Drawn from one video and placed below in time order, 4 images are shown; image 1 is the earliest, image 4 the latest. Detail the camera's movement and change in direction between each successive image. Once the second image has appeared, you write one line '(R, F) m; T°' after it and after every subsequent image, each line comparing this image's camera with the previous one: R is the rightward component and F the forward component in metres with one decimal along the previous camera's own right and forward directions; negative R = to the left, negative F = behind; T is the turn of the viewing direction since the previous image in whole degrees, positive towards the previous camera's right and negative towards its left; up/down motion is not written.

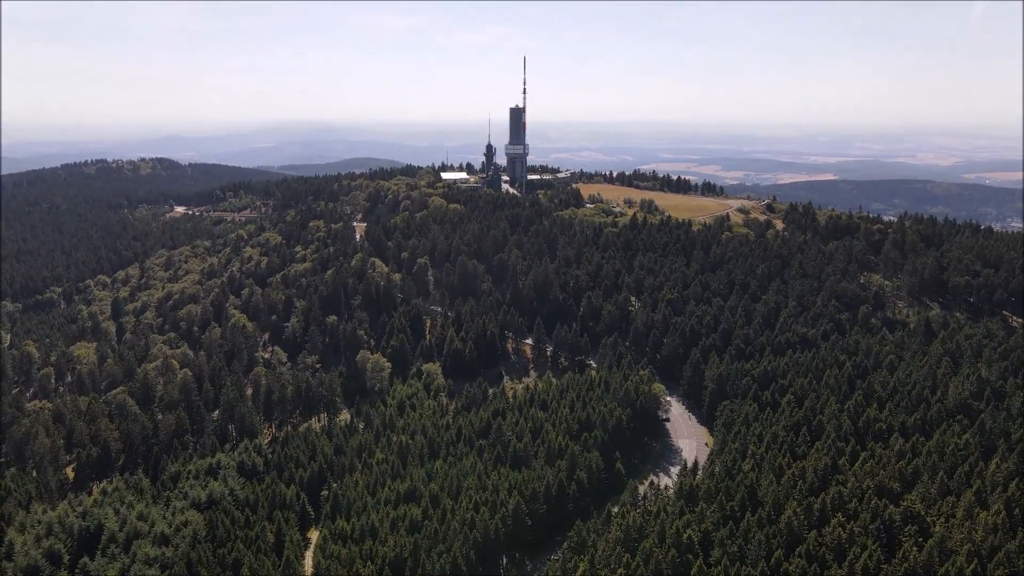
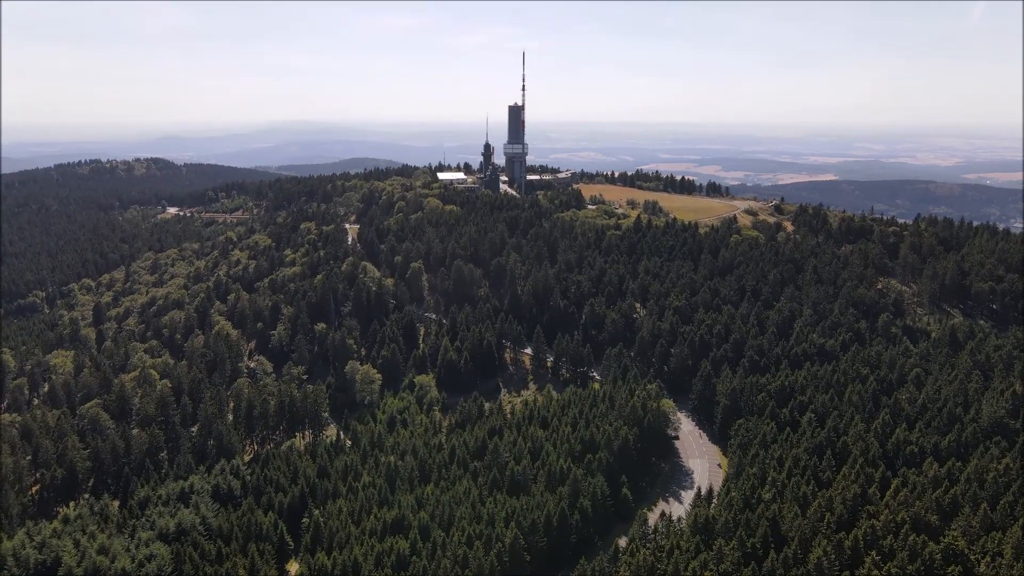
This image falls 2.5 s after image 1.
(+0.2, +5.4) m; 0°
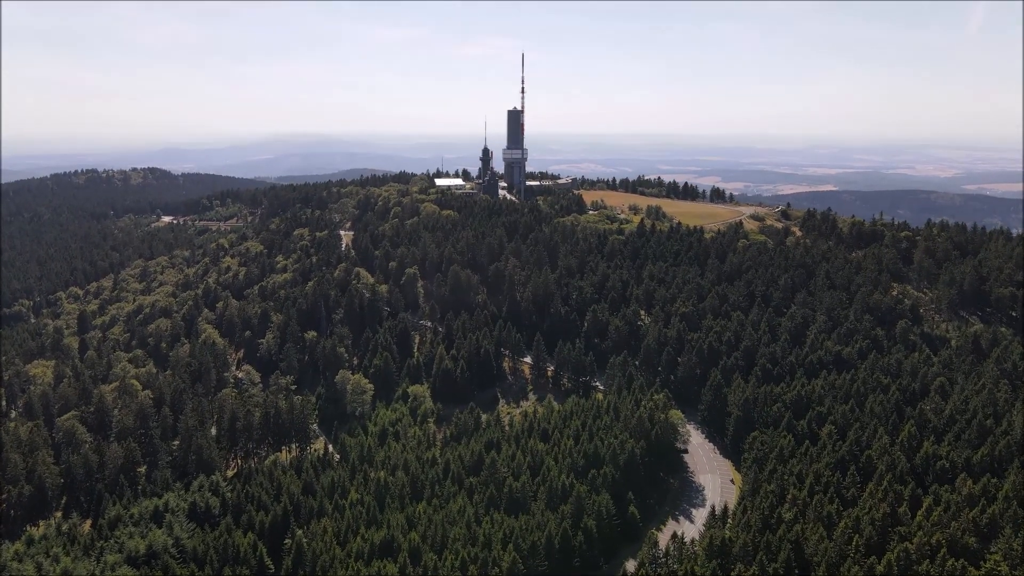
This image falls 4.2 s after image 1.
(+0.1, +4.1) m; 0°
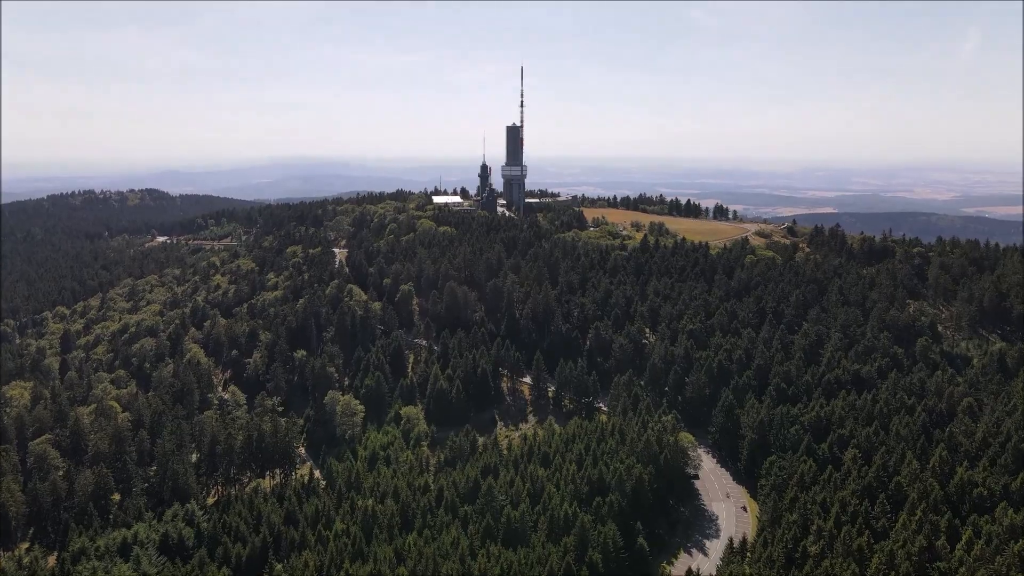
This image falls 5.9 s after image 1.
(+0.1, +4.0) m; 0°
